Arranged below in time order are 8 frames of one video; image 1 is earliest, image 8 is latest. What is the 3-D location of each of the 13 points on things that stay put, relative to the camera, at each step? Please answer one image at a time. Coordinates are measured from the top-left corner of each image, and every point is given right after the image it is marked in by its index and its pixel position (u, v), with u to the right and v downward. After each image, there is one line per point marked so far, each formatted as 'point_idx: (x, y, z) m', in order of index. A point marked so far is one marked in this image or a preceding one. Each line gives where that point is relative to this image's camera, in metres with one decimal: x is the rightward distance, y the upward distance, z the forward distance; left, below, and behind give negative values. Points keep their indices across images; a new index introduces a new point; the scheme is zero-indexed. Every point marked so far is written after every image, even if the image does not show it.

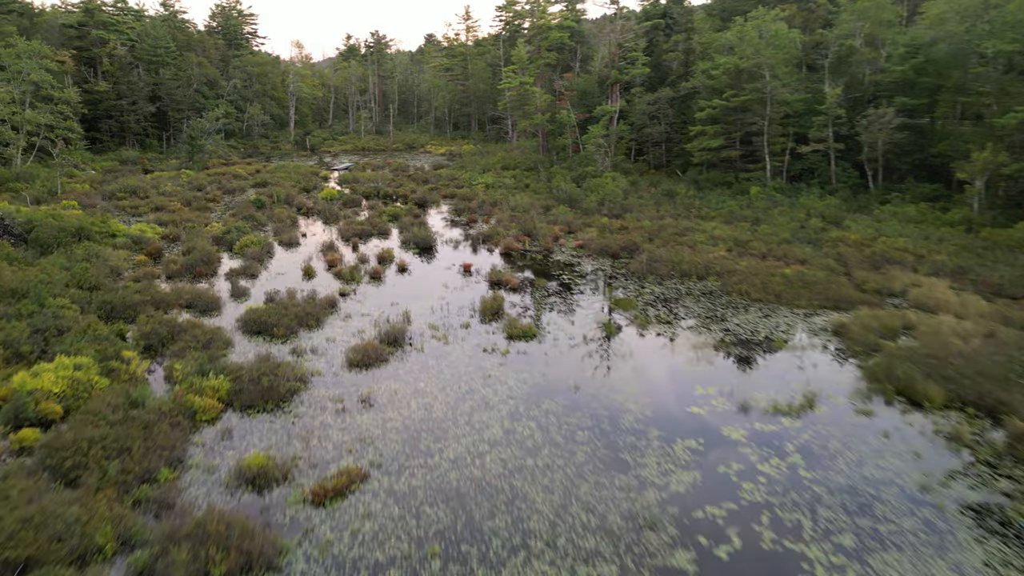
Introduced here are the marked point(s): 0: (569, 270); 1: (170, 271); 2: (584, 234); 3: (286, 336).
0: (+1.4, +0.5, +17.0) m
1: (-7.9, +0.4, +16.1) m
2: (+2.0, +1.5, +19.4) m
3: (-4.0, -0.9, +12.3) m
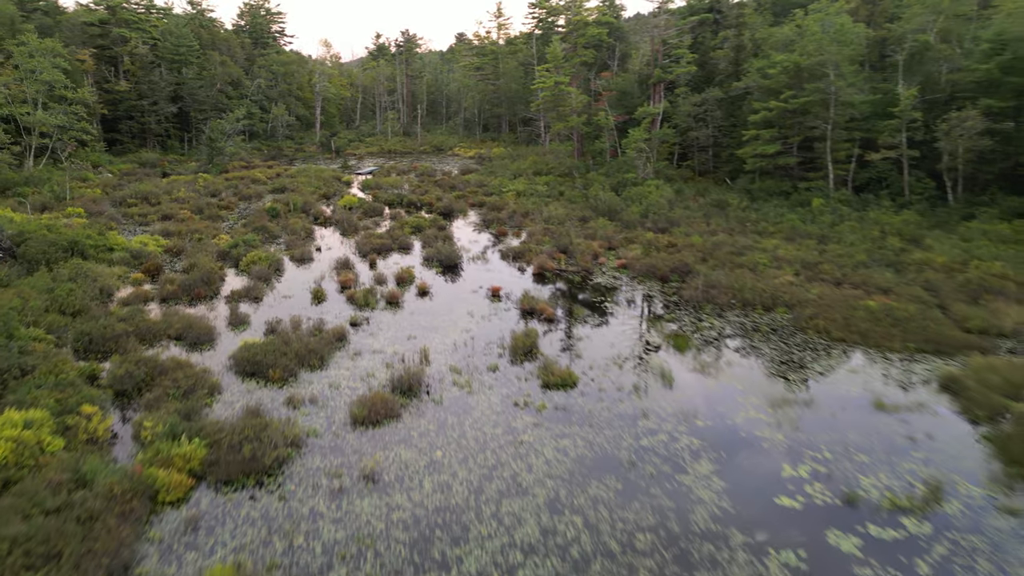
0: (+2.1, -0.1, +15.0) m
1: (-7.2, -0.1, +14.5) m
2: (+2.9, +0.9, +17.4) m
3: (-3.4, -1.4, +10.5) m
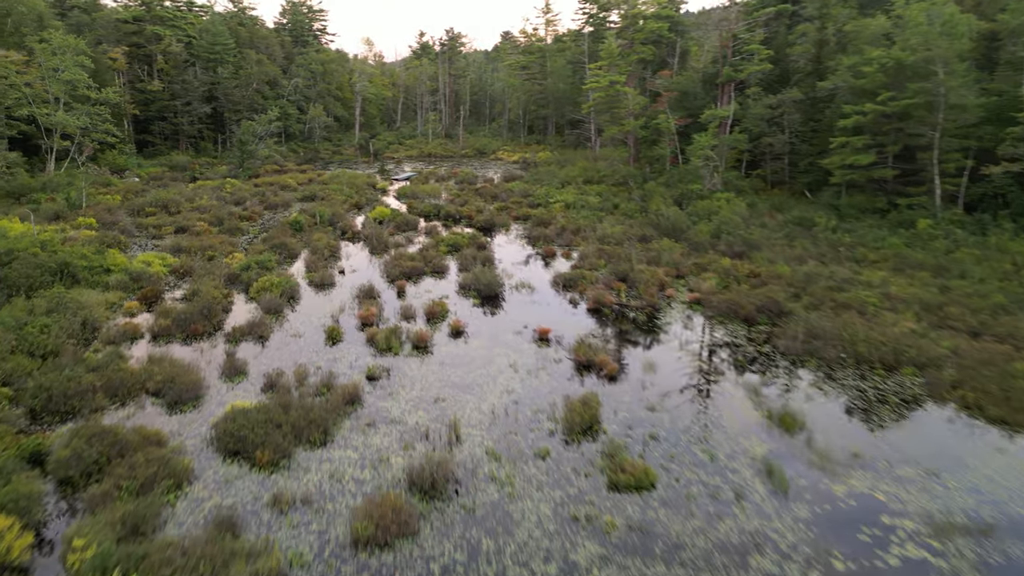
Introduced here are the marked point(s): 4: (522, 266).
0: (+3.0, -0.9, +12.3) m
1: (-6.3, -0.7, +12.3) m
2: (+4.0, +0.1, +14.6) m
3: (-2.8, -2.1, +8.1) m
4: (+0.2, +0.6, +17.0) m
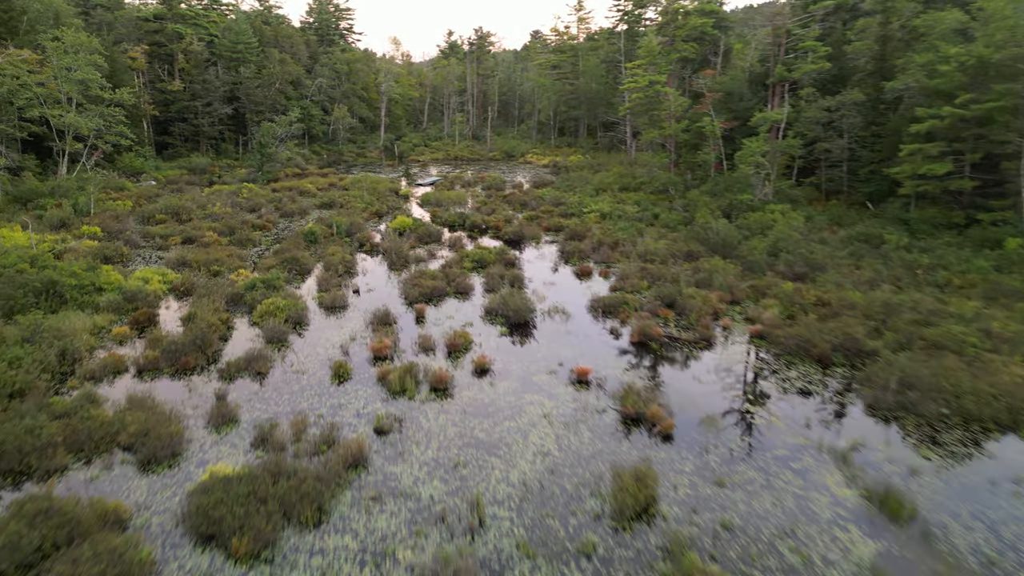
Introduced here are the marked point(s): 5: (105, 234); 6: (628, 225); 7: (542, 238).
0: (+3.5, -1.4, +10.5) m
1: (-5.8, -1.2, +10.9) m
2: (+4.6, -0.5, +12.8) m
3: (-2.4, -2.5, +6.5) m
4: (+0.9, +0.1, +15.3) m
5: (-11.4, +1.5, +19.4) m
6: (+3.3, +1.8, +19.9) m
7: (+0.8, +1.4, +19.9) m
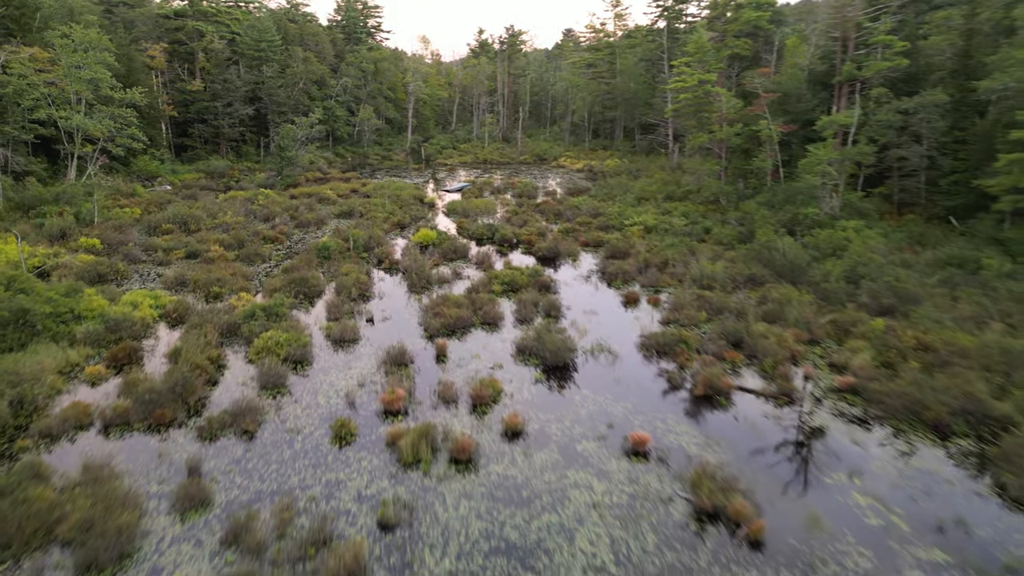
0: (+4.0, -2.0, +8.4) m
1: (-5.3, -1.7, +9.1) m
2: (+5.1, -1.1, +10.6) m
3: (-2.1, -3.1, +4.7) m
4: (+1.6, -0.5, +13.3) m
5: (-10.5, +1.1, +17.9) m
6: (+4.2, +1.2, +17.8) m
7: (+1.7, +0.8, +17.9) m
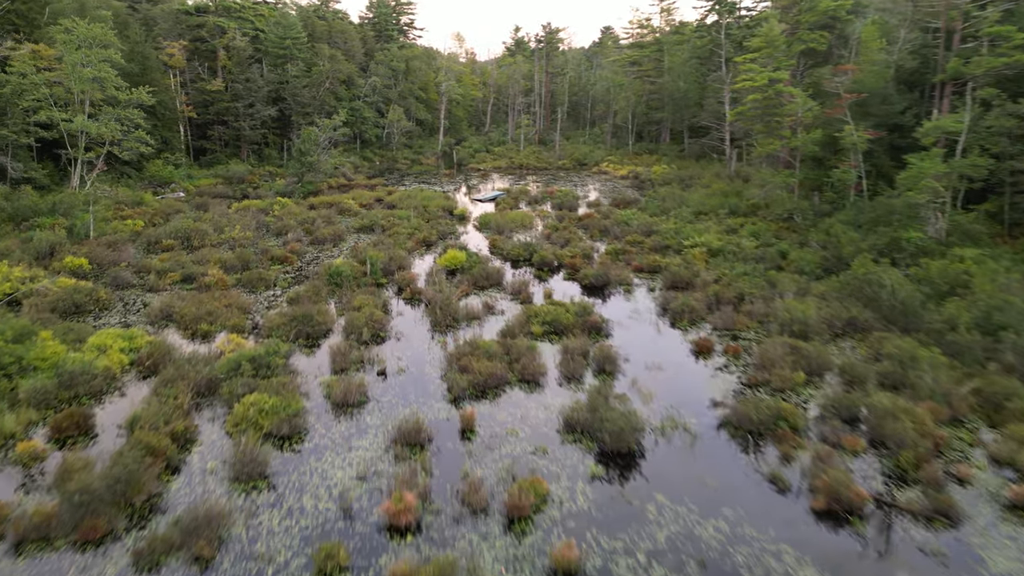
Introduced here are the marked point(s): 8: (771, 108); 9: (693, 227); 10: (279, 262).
0: (+4.4, -2.8, +5.7) m
1: (-4.8, -2.3, +6.8) m
2: (+5.7, -1.9, +7.9) m
3: (-1.9, -3.8, +2.2) m
4: (+2.3, -1.3, +10.7) m
5: (-9.5, +0.5, +15.8) m
6: (+5.1, +0.4, +15.0) m
7: (+2.6, +0.1, +15.2) m
8: (+7.4, +5.2, +19.8) m
9: (+4.8, +1.6, +18.7) m
10: (-5.6, +0.6, +16.9) m
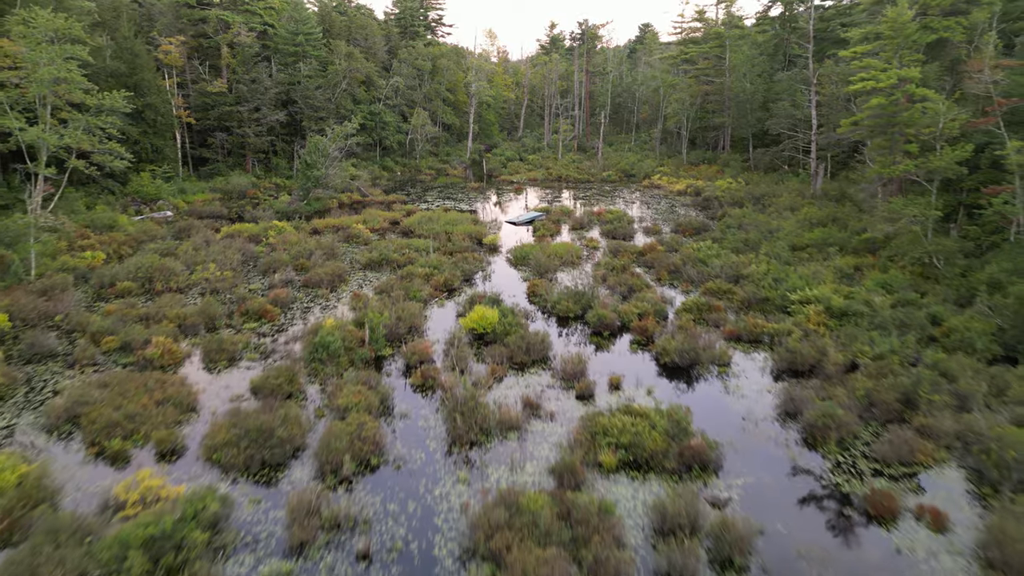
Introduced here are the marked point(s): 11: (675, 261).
0: (+4.8, -4.1, +1.3) m
1: (-4.3, -3.5, +2.9) m
2: (+6.2, -3.2, +3.5) m
3: (-1.6, -5.0, -1.8) m
4: (+2.9, -2.5, +6.4) m
5: (-8.7, -0.7, +12.1) m
6: (+5.9, -0.9, +10.7) m
7: (+3.4, -1.2, +11.0) m
8: (+8.5, +3.8, +15.4) m
9: (+5.8, +0.3, +14.3) m
10: (-4.7, -0.5, +12.9) m
11: (+3.7, +0.6, +15.9) m
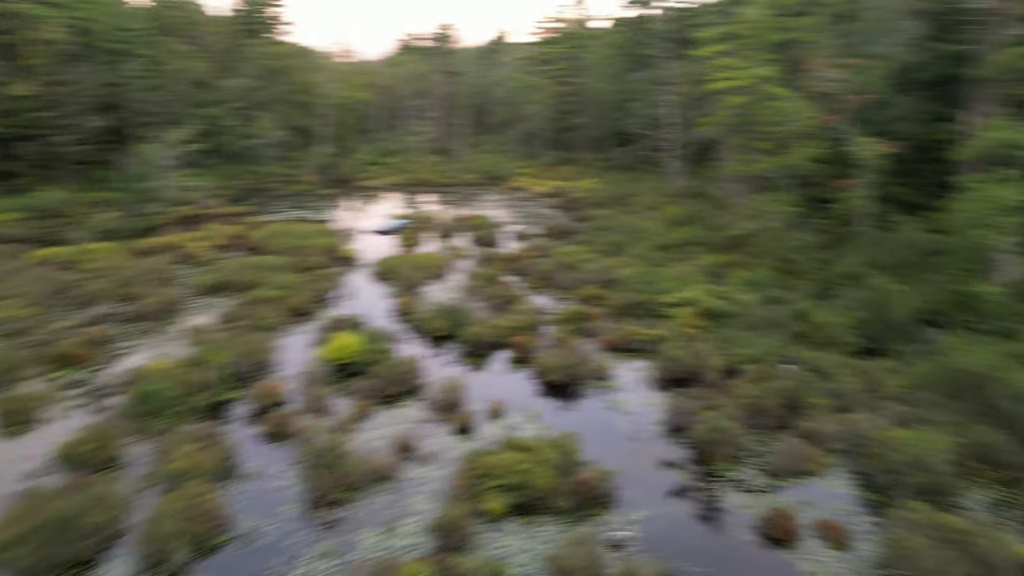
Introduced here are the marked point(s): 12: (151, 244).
0: (+4.8, -4.1, +1.2) m
1: (-4.5, -4.0, +1.1) m
2: (+5.7, -3.1, +3.6) m
3: (-0.9, -5.3, -3.1) m
4: (+1.9, -2.7, +5.9) m
5: (-10.6, -1.5, +9.3) m
6: (+4.0, -0.9, +10.6) m
7: (+1.5, -1.3, +10.4) m
8: (+5.3, +4.0, +15.7) m
9: (+3.1, +0.3, +14.2) m
10: (-6.9, -1.2, +10.8) m
11: (+0.8, +0.5, +15.4) m
12: (-9.3, +1.2, +18.0) m
